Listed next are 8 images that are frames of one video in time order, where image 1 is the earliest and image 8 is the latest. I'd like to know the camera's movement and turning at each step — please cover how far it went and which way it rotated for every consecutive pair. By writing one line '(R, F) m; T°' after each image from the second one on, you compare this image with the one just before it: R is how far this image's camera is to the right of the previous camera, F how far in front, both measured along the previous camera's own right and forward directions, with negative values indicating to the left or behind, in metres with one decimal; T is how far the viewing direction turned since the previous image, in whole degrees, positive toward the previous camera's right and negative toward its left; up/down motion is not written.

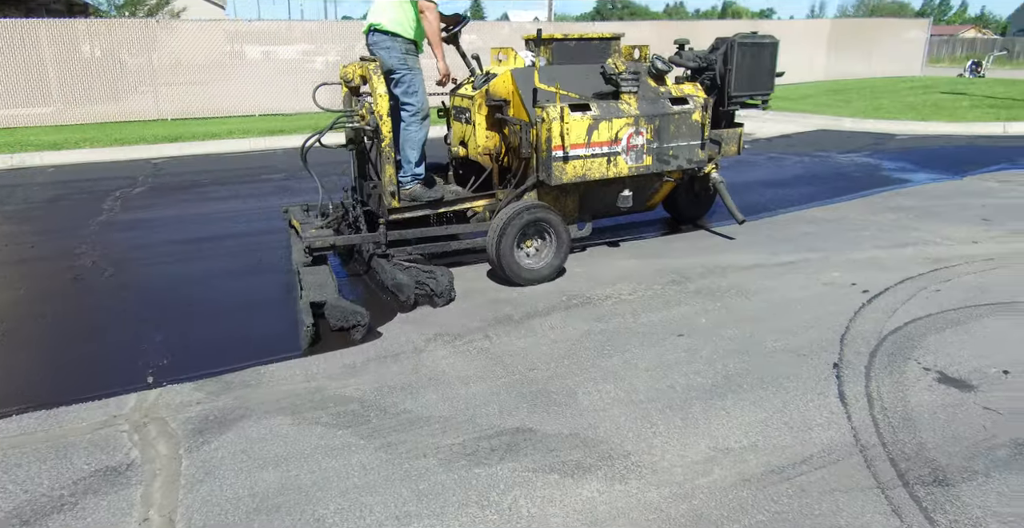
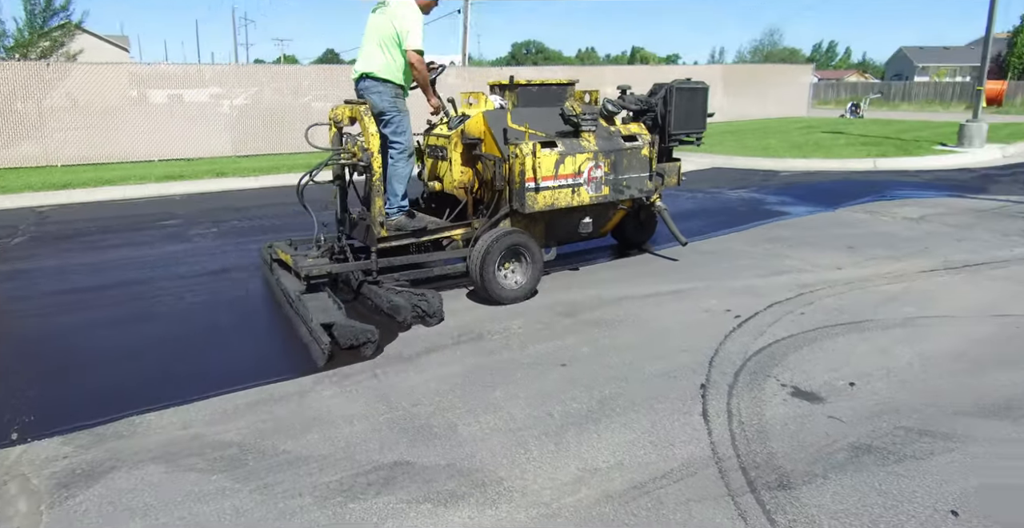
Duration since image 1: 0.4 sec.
(+0.3, -0.2) m; +6°
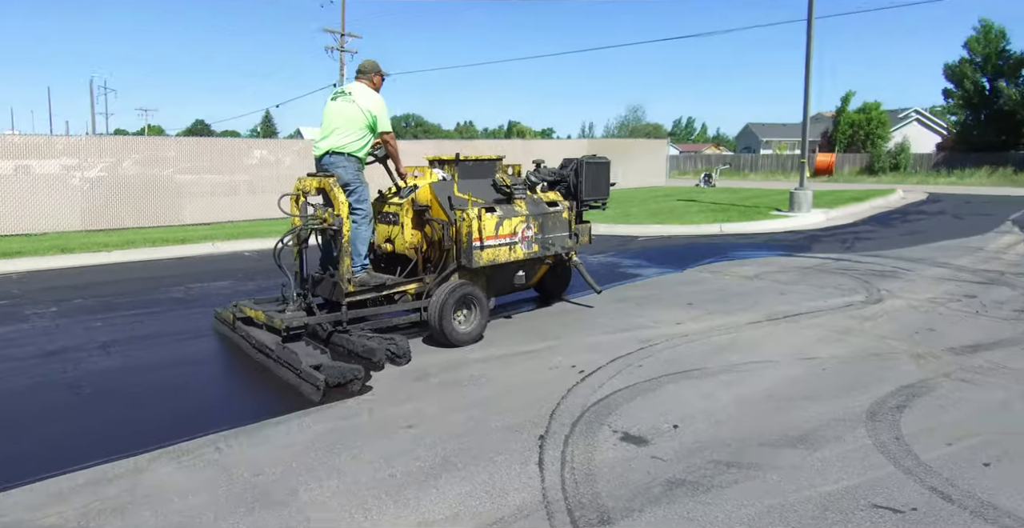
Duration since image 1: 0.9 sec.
(+0.3, -0.3) m; +9°
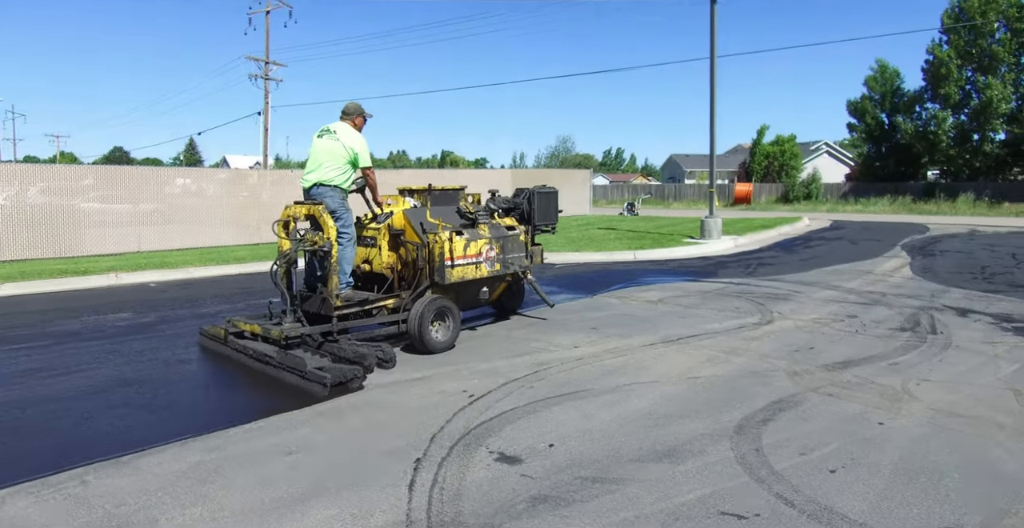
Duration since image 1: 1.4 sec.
(+0.5, -0.1) m; +5°
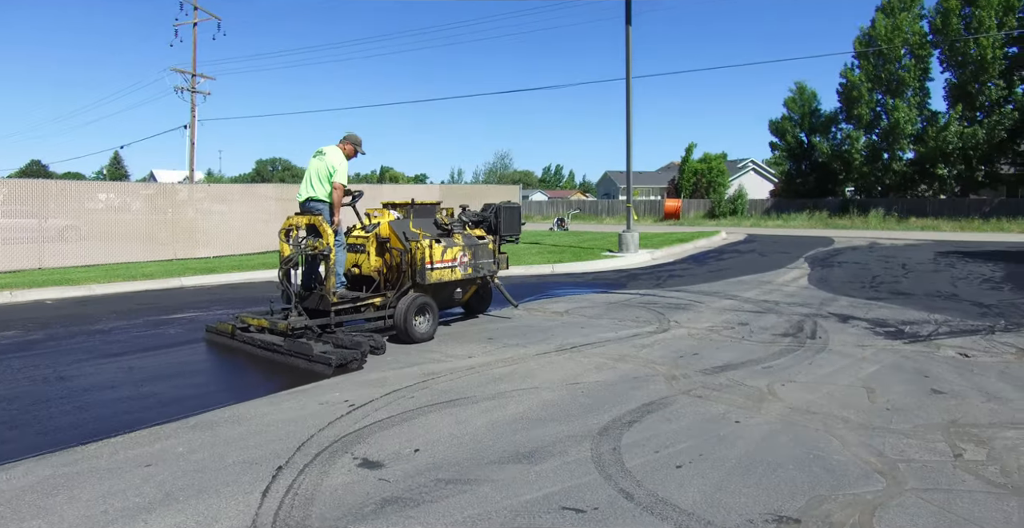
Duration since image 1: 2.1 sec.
(+0.6, -0.2) m; +5°
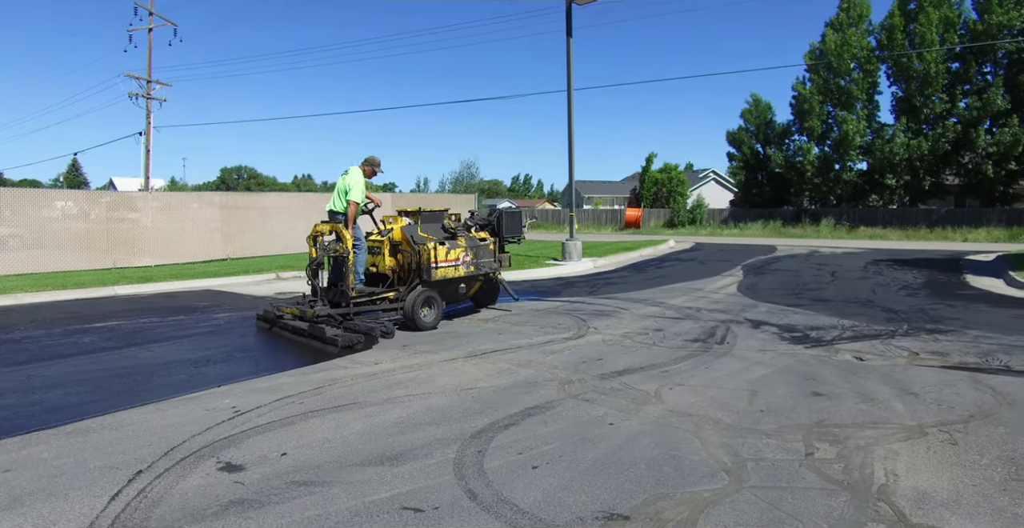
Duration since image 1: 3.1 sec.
(+0.9, -0.1) m; +2°
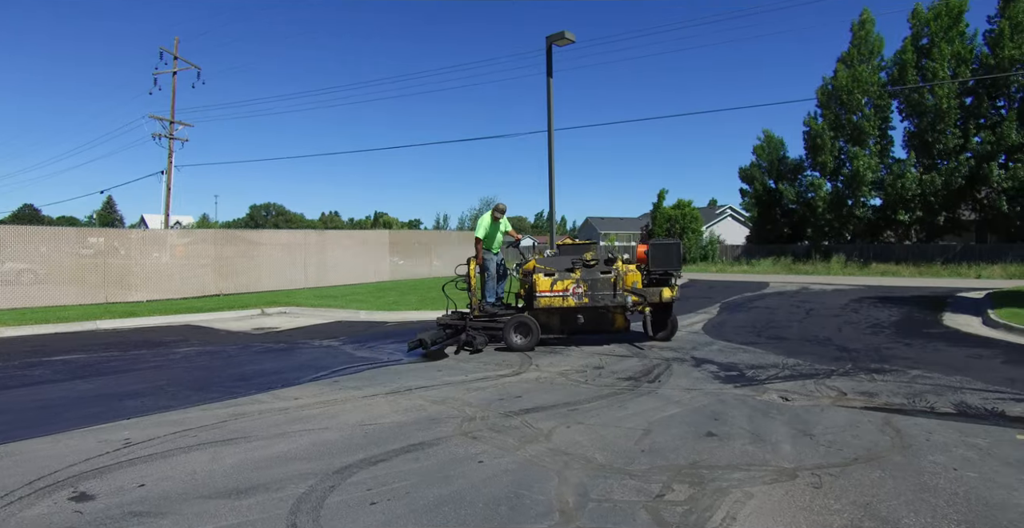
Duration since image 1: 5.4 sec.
(+1.5, -0.1) m; -4°
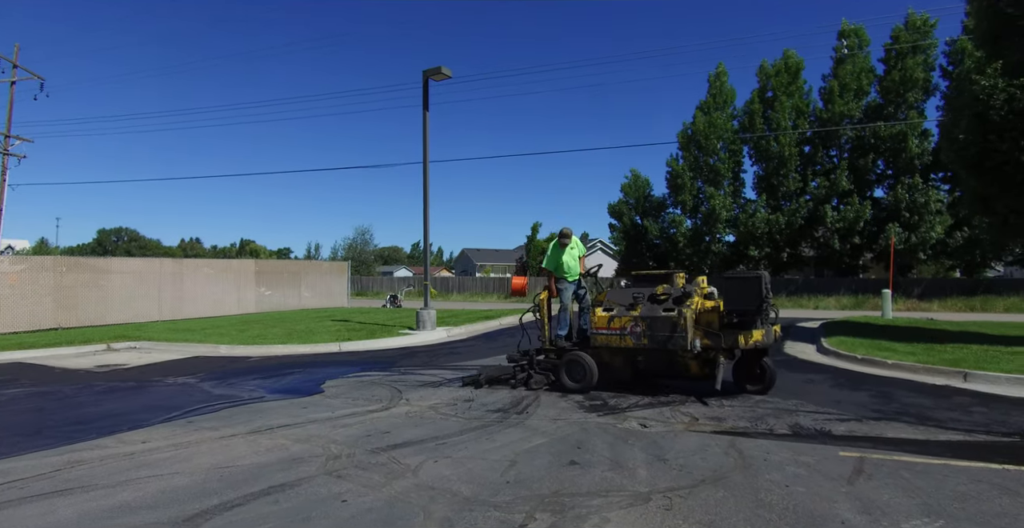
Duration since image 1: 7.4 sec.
(+0.1, -0.1) m; +11°
